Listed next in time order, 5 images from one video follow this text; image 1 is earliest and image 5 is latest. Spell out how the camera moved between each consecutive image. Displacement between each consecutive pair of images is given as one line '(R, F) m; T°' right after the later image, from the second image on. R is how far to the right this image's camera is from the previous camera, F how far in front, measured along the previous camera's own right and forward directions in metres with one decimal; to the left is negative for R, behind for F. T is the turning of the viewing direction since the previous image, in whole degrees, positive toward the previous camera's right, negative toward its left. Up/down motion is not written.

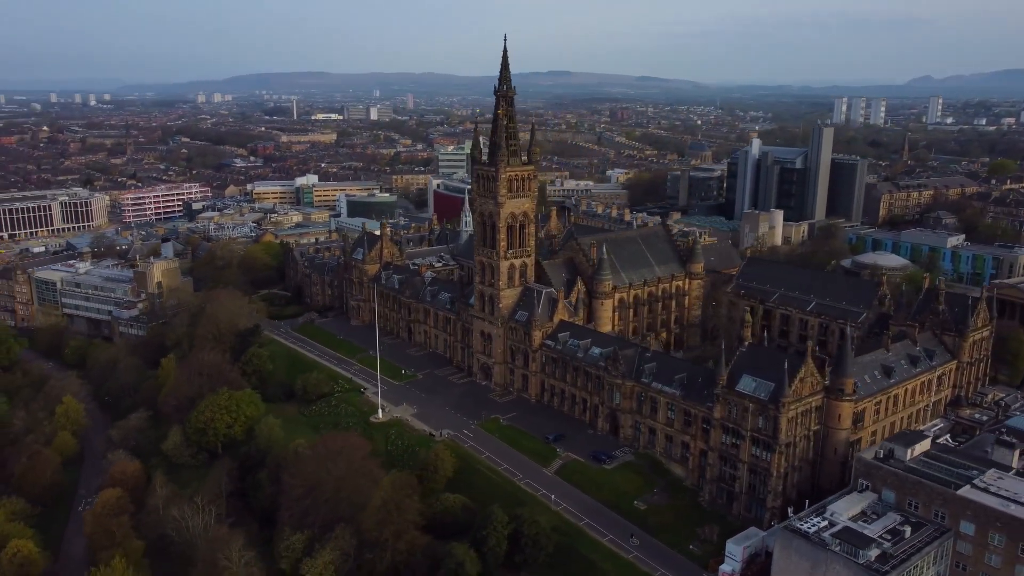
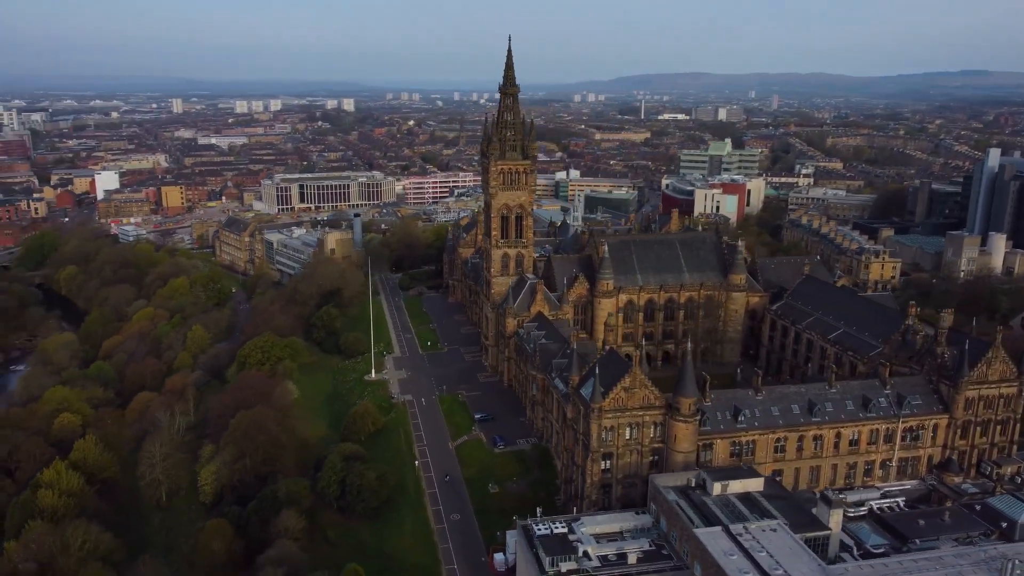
(+41.9, +4.9) m; -25°
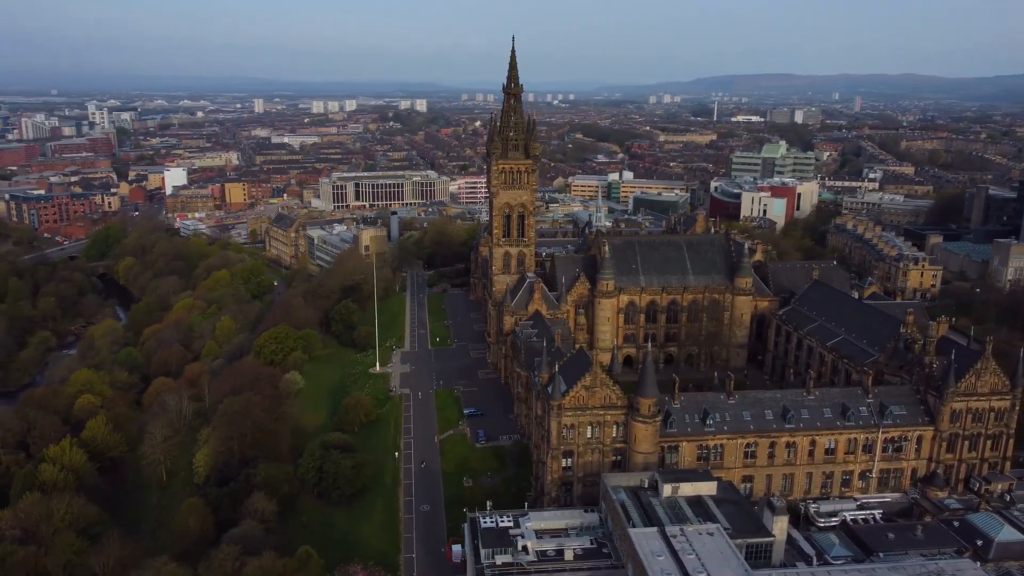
(+8.7, -0.5) m; -5°
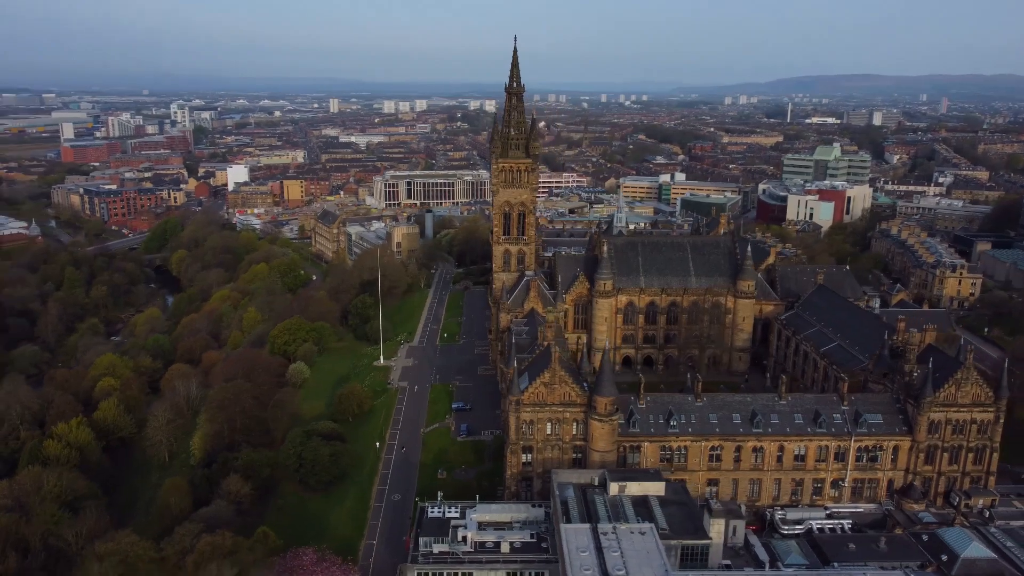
(+8.7, -0.5) m; -5°
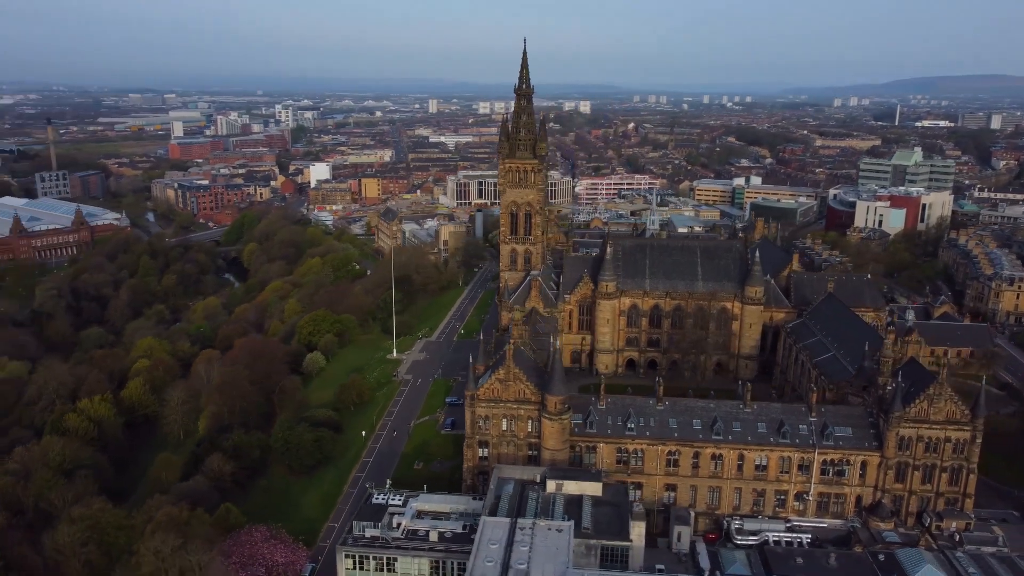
(+11.2, -0.6) m; -7°
